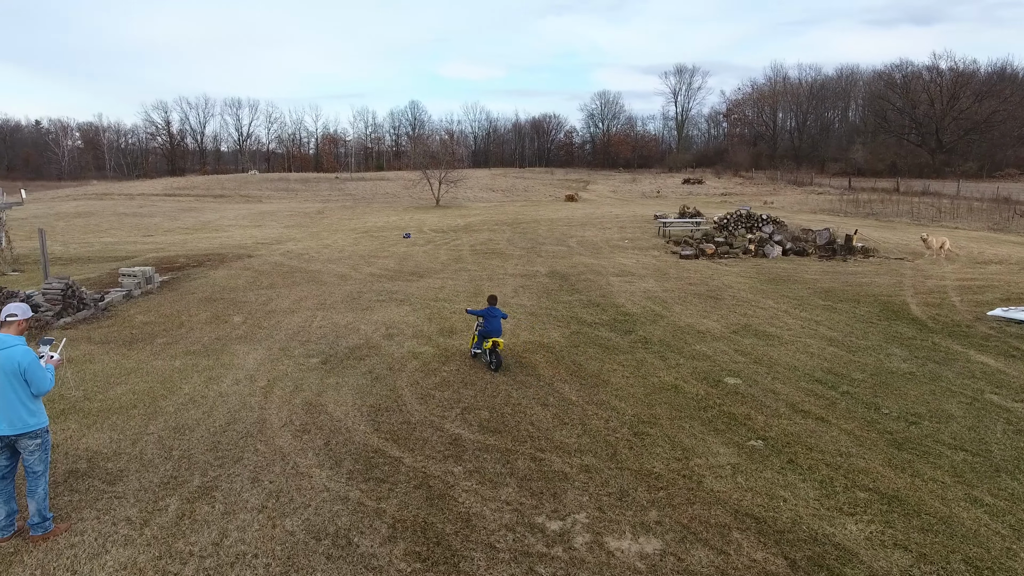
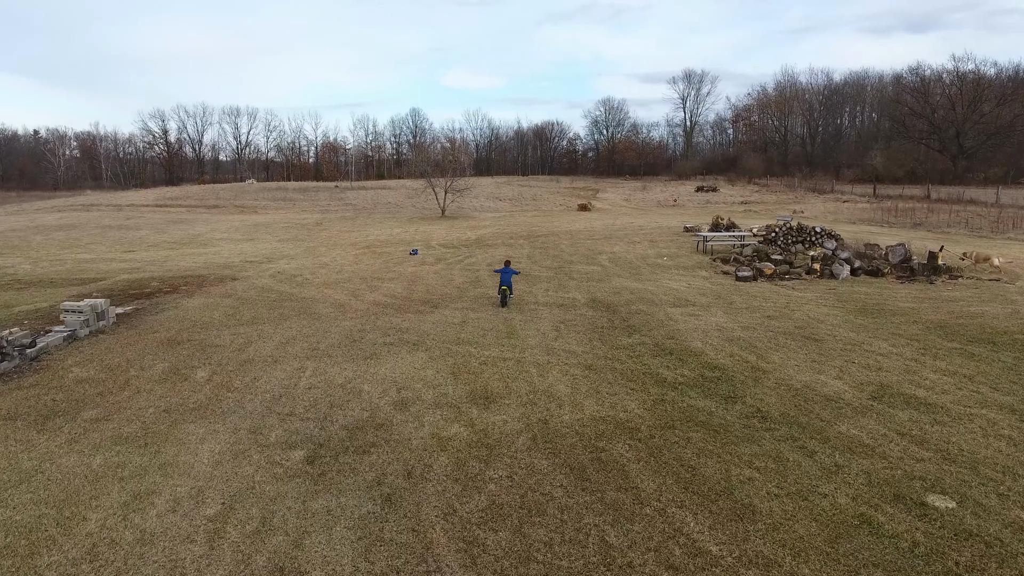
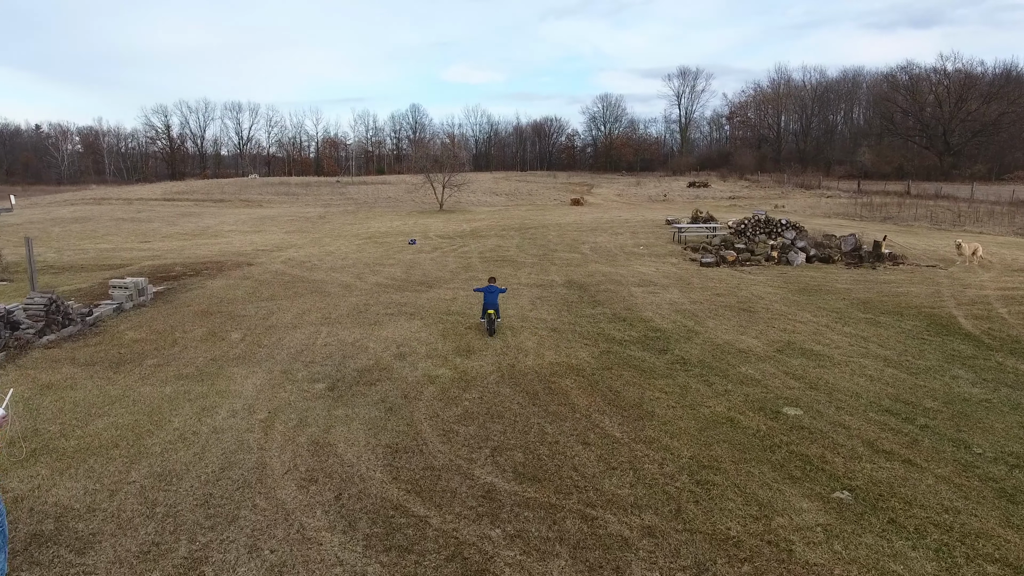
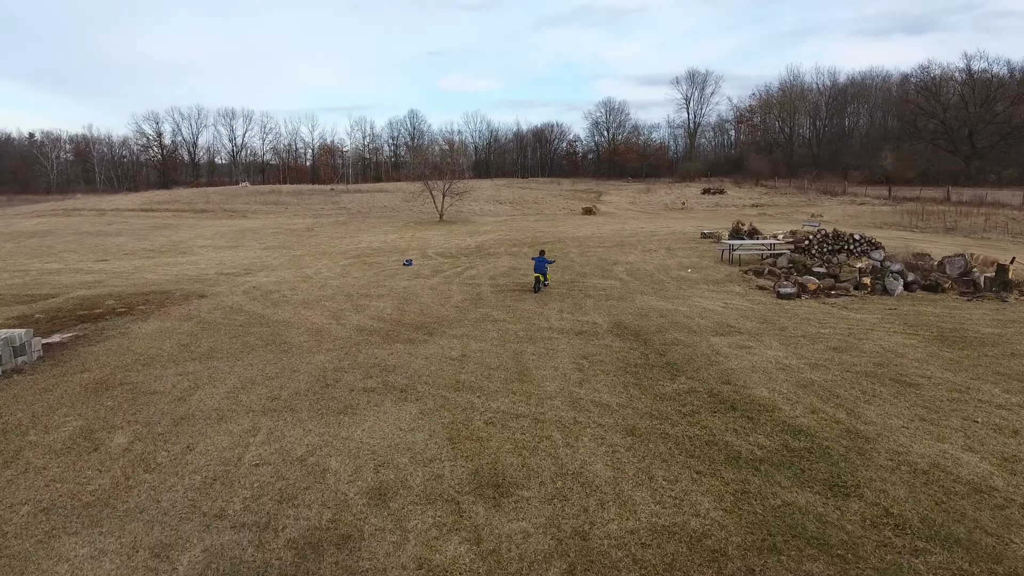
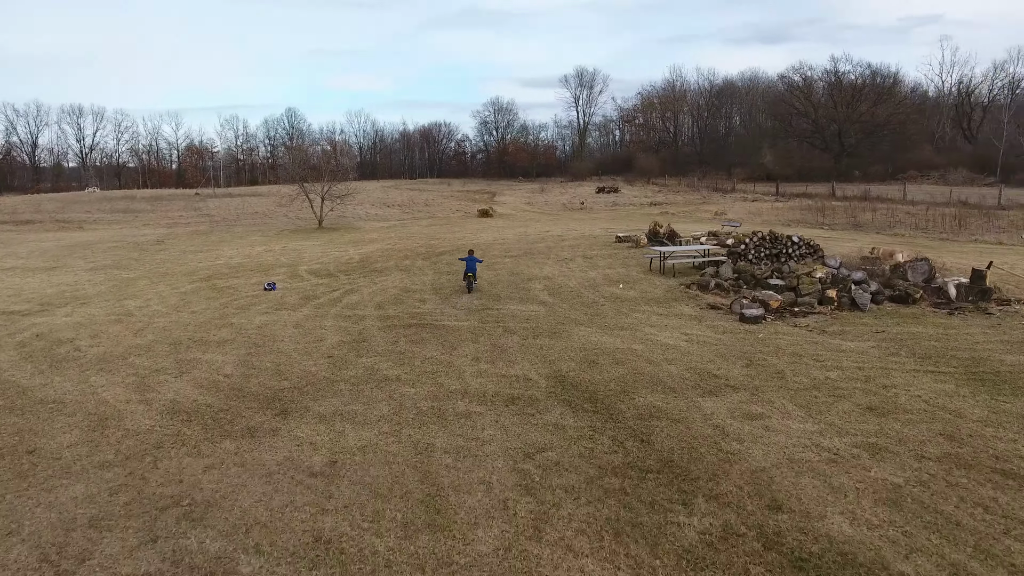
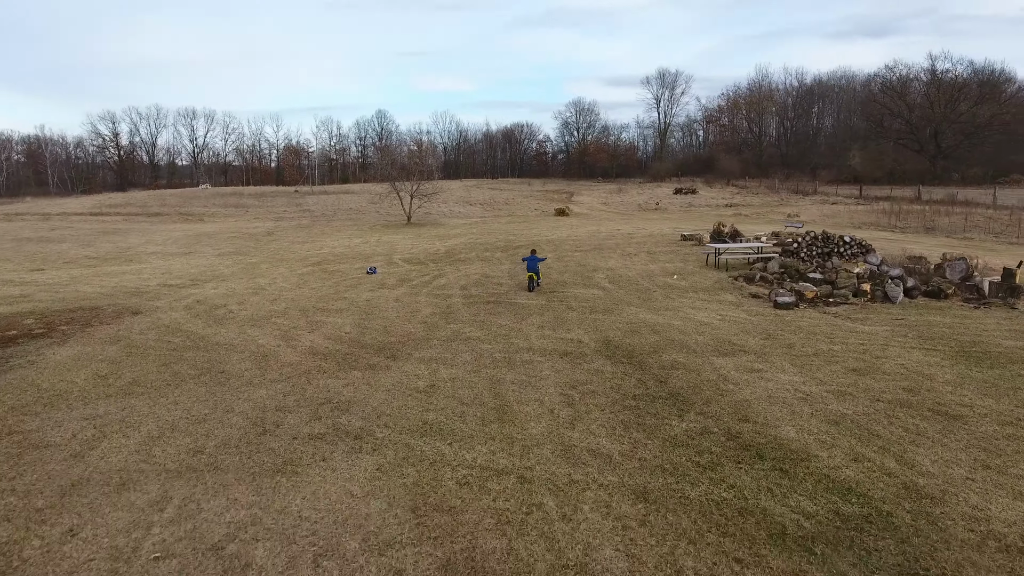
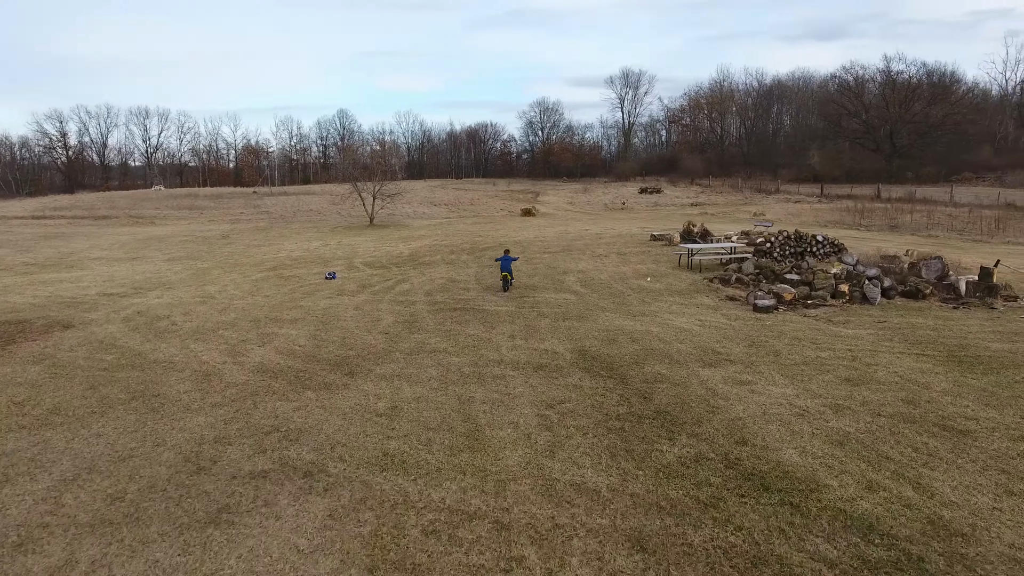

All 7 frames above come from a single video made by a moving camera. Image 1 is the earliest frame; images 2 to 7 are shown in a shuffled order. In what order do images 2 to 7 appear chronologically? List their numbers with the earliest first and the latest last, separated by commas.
3, 2, 4, 6, 7, 5
